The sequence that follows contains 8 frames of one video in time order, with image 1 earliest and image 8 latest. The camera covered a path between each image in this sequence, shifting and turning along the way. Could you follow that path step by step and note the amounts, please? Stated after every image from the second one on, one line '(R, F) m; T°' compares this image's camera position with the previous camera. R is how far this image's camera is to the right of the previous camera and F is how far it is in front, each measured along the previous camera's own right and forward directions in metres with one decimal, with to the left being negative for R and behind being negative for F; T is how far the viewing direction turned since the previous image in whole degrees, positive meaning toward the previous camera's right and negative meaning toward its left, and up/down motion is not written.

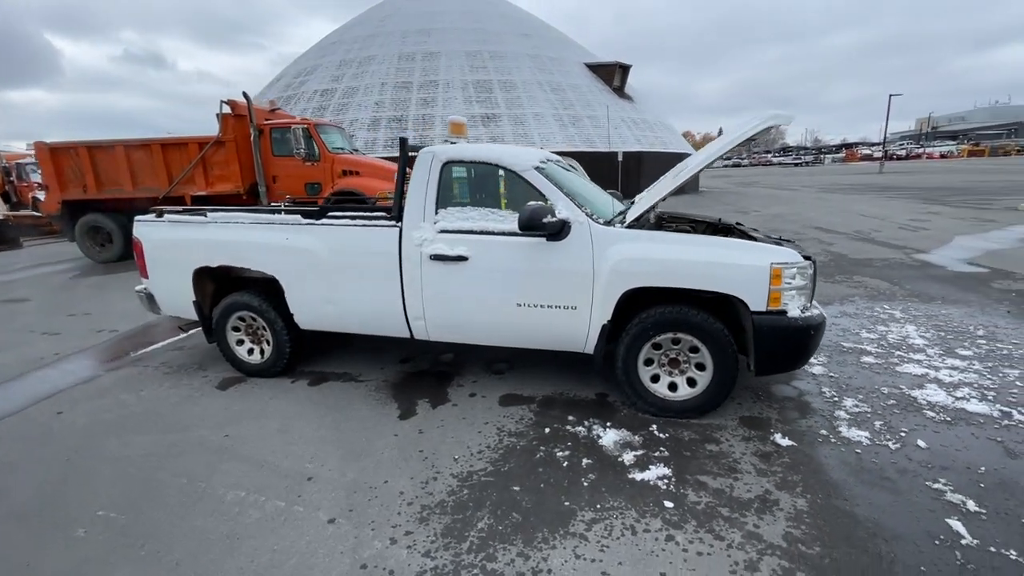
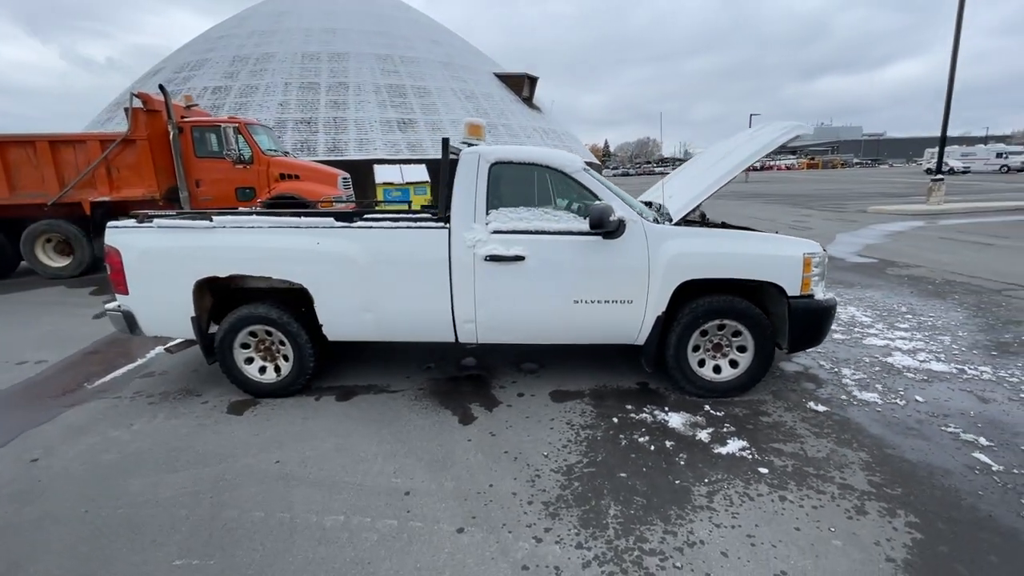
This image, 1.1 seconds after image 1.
(-1.2, +0.1) m; +12°
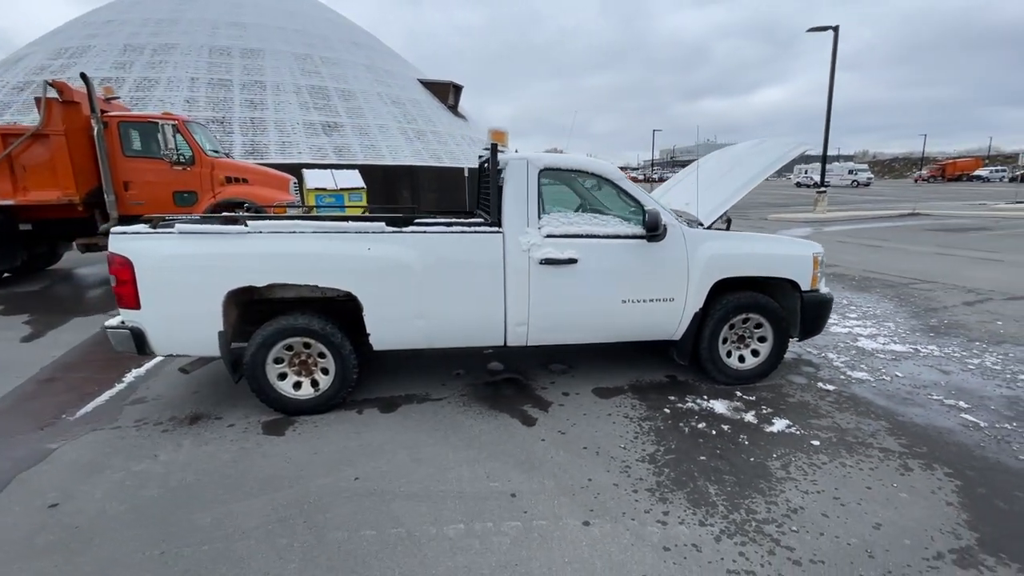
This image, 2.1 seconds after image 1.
(-1.1, 0.0) m; +10°
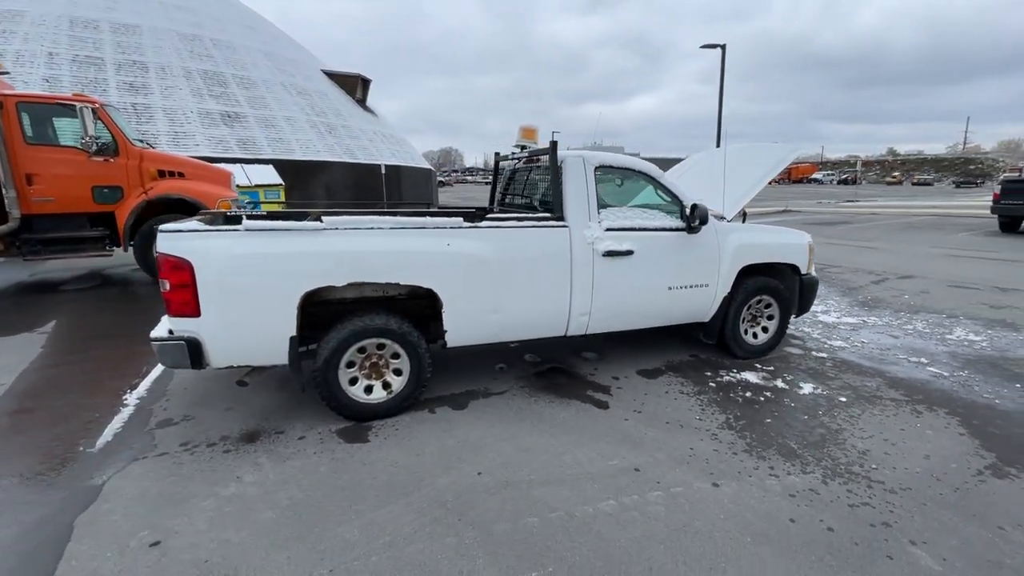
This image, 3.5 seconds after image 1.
(-1.4, 0.0) m; +12°
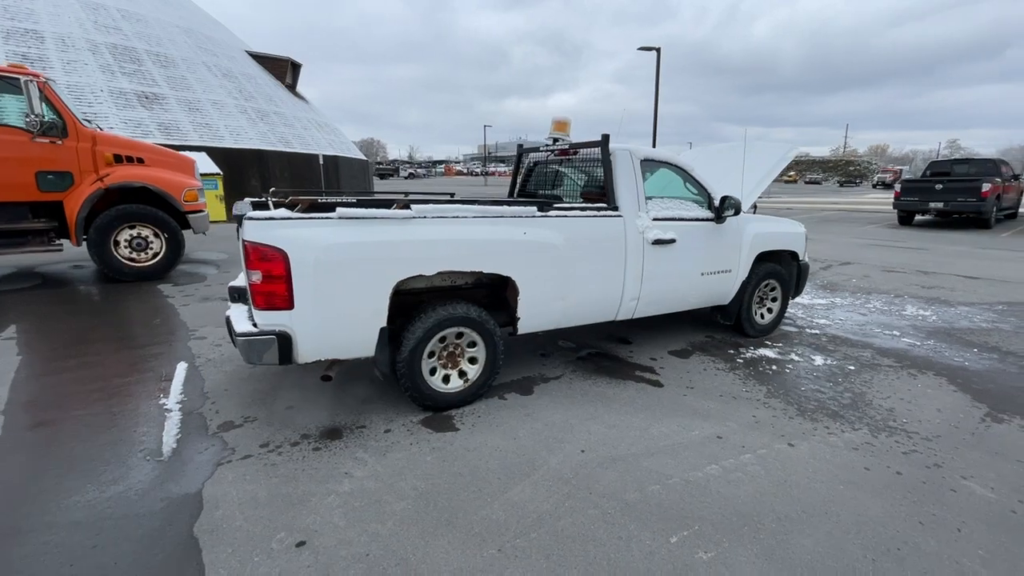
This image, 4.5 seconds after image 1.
(-1.2, 0.0) m; +9°
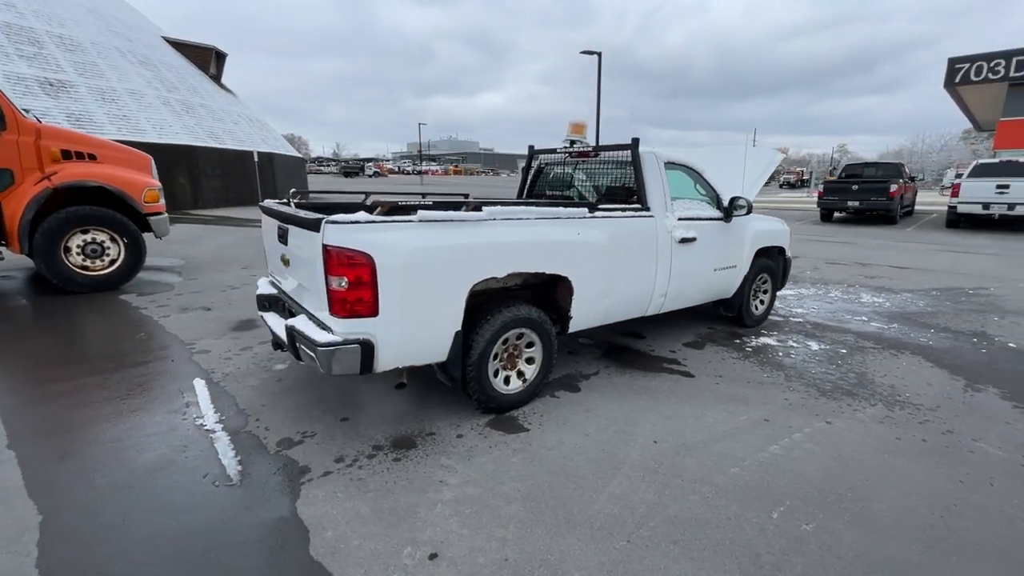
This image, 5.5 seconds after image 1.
(-1.0, 0.0) m; +8°
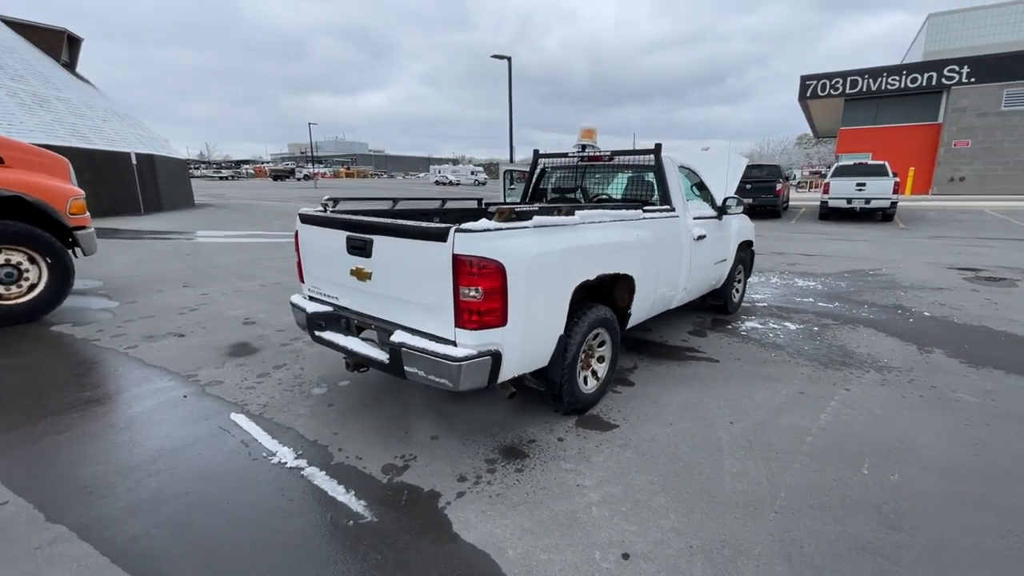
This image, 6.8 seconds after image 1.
(-1.4, +0.1) m; +12°
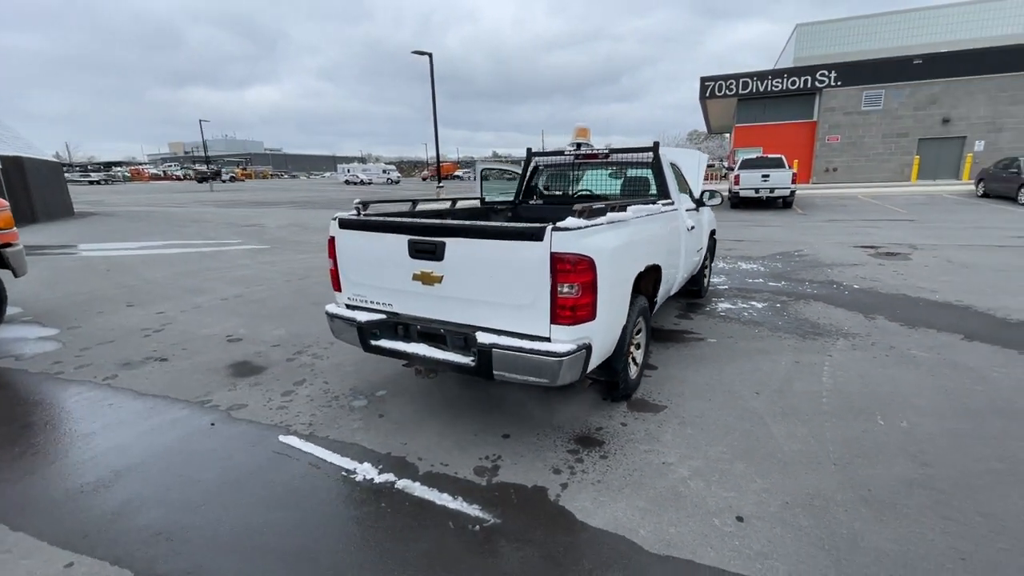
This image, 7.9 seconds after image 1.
(-1.0, 0.0) m; +10°
